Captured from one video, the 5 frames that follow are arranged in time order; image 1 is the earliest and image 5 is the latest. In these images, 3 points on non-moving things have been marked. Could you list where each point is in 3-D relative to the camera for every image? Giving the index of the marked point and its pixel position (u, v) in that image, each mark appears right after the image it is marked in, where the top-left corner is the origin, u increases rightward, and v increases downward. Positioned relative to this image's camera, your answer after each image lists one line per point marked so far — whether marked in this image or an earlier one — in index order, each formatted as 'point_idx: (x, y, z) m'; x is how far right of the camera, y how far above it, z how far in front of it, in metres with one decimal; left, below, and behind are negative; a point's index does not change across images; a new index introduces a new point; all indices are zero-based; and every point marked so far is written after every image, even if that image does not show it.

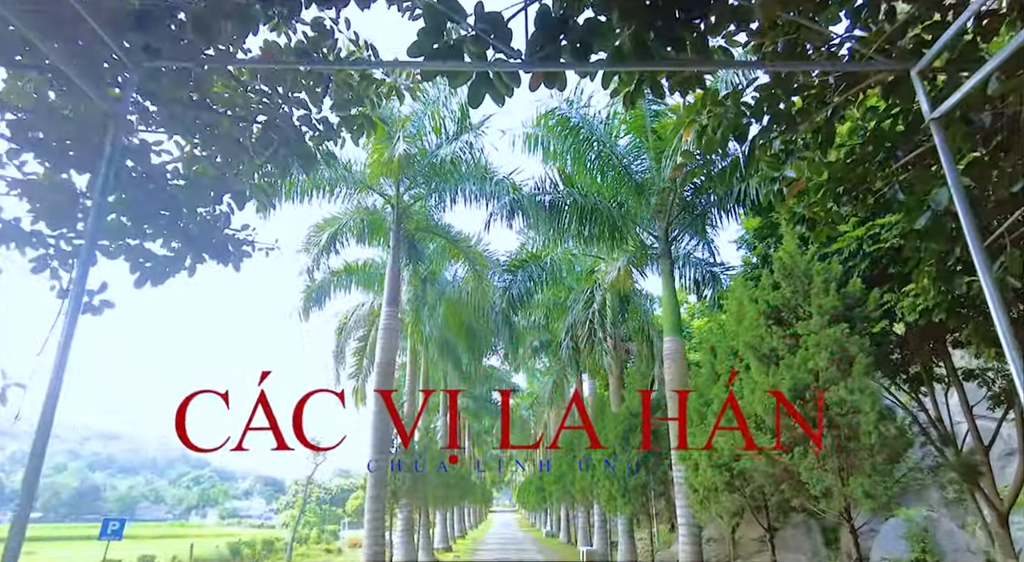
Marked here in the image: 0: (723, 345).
0: (+2.1, -0.7, +6.2) m
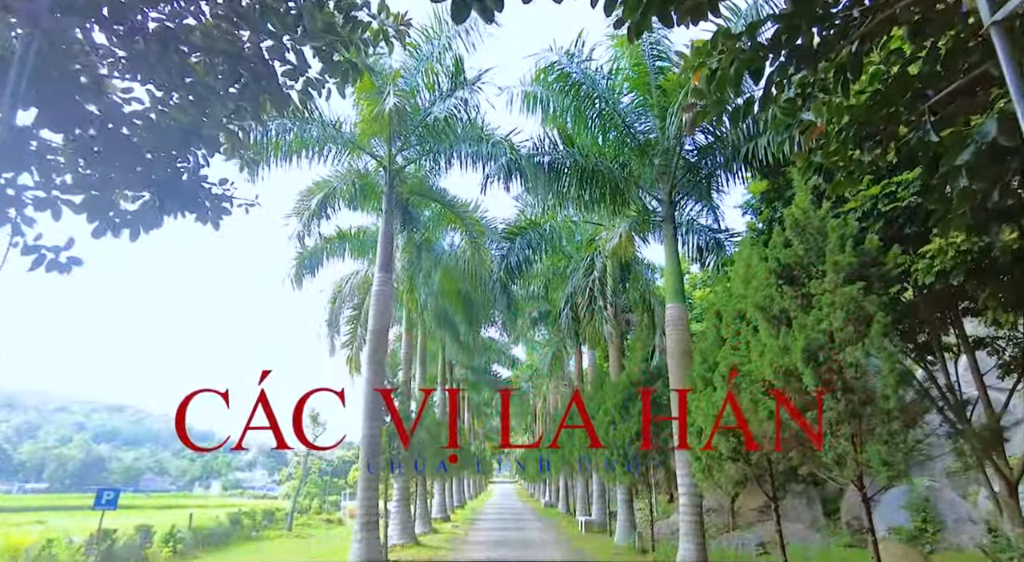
0: (+2.1, -0.3, +5.9) m
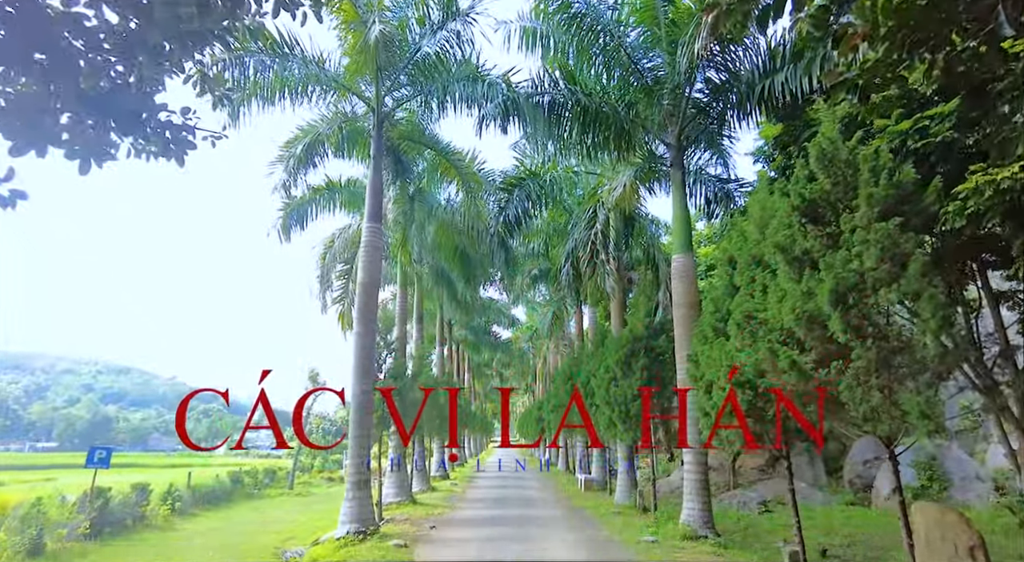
0: (+2.1, +0.2, +5.5) m
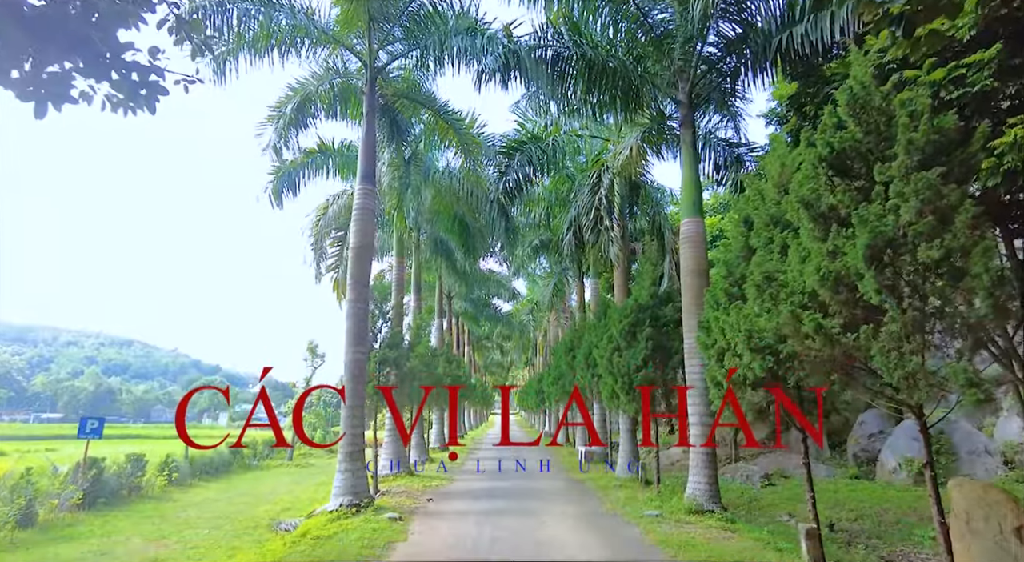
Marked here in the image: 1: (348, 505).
0: (+2.1, +0.6, +5.1) m
1: (-2.0, -2.7, +7.5) m
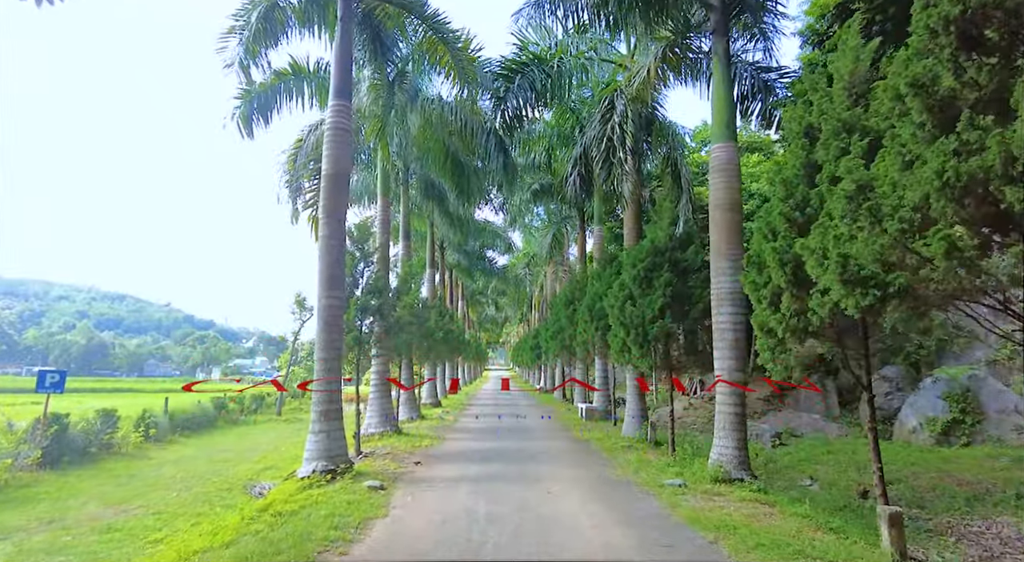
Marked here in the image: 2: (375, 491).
0: (+2.1, +1.1, +4.0) m
1: (-2.0, -2.0, +6.6) m
2: (-1.3, -1.9, +5.7) m
